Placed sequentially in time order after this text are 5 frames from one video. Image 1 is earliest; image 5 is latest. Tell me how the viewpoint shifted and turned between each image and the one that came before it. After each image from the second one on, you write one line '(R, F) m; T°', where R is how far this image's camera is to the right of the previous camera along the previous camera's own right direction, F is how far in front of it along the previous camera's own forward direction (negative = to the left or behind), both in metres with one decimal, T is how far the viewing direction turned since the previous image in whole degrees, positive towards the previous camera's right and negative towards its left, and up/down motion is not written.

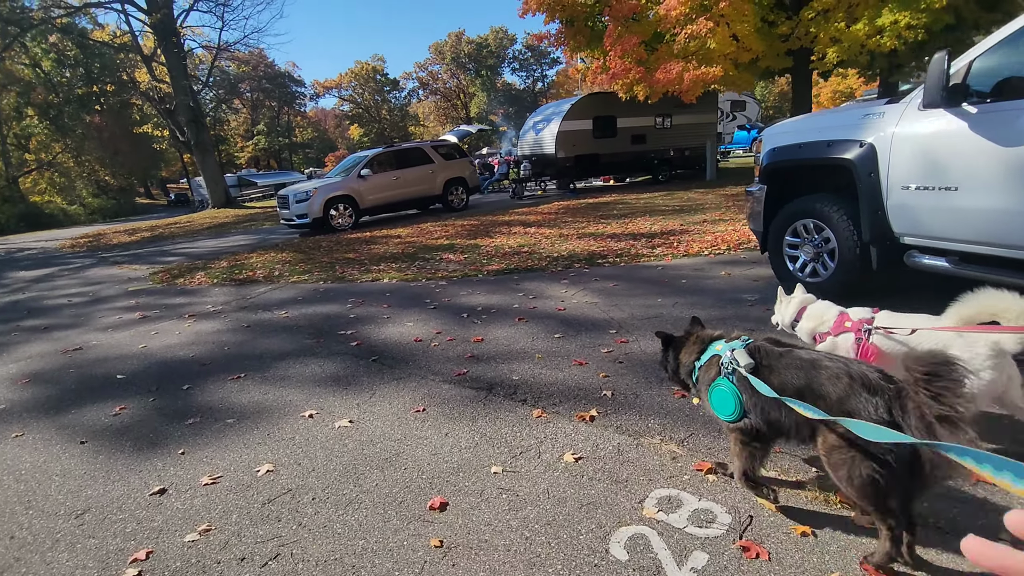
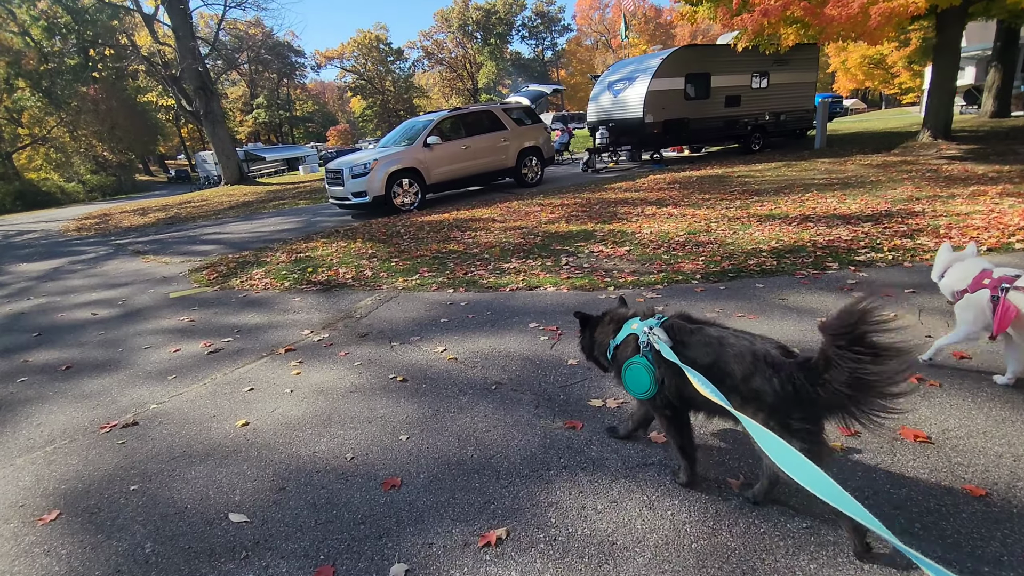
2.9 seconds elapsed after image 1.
(-2.3, +2.4) m; 0°
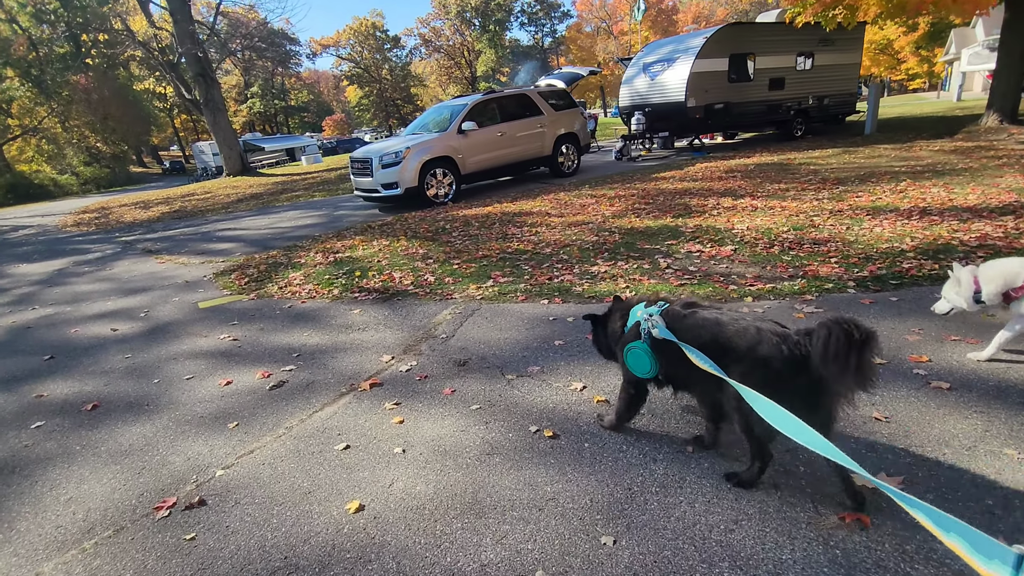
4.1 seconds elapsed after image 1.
(-1.0, +0.9) m; 0°
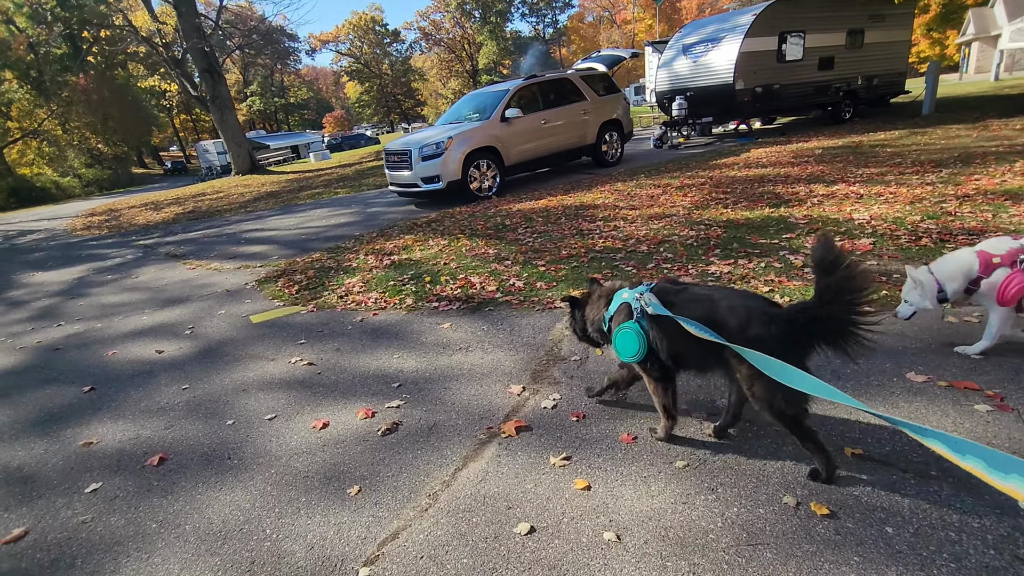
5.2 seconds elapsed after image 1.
(-1.0, +0.8) m; 0°
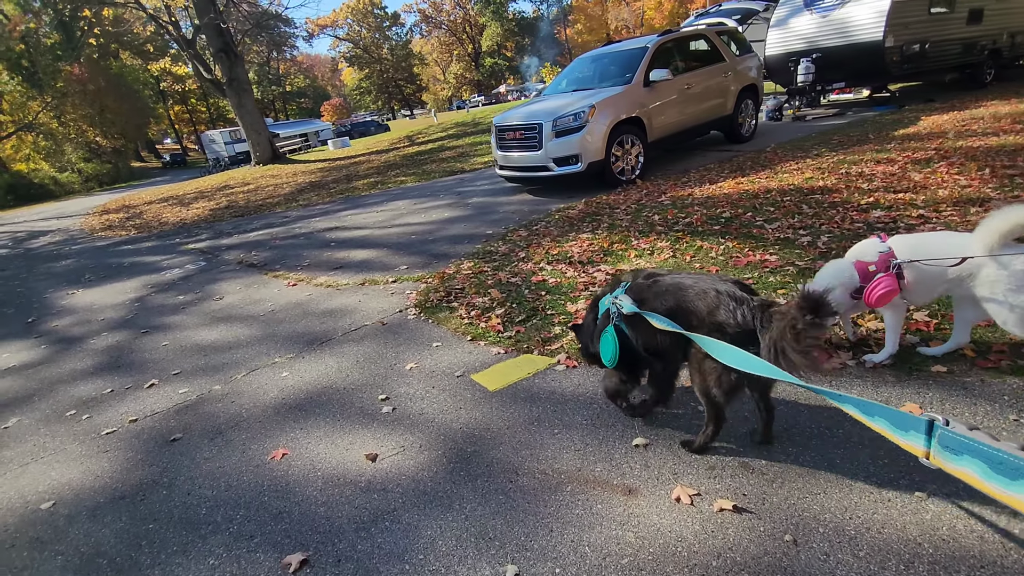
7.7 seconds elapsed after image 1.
(-2.5, +2.0) m; 0°
